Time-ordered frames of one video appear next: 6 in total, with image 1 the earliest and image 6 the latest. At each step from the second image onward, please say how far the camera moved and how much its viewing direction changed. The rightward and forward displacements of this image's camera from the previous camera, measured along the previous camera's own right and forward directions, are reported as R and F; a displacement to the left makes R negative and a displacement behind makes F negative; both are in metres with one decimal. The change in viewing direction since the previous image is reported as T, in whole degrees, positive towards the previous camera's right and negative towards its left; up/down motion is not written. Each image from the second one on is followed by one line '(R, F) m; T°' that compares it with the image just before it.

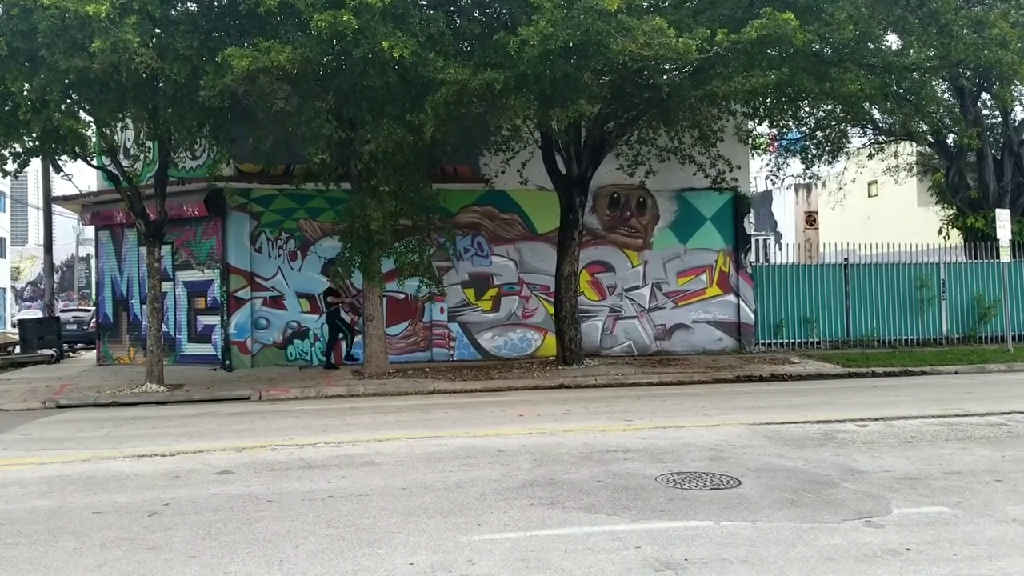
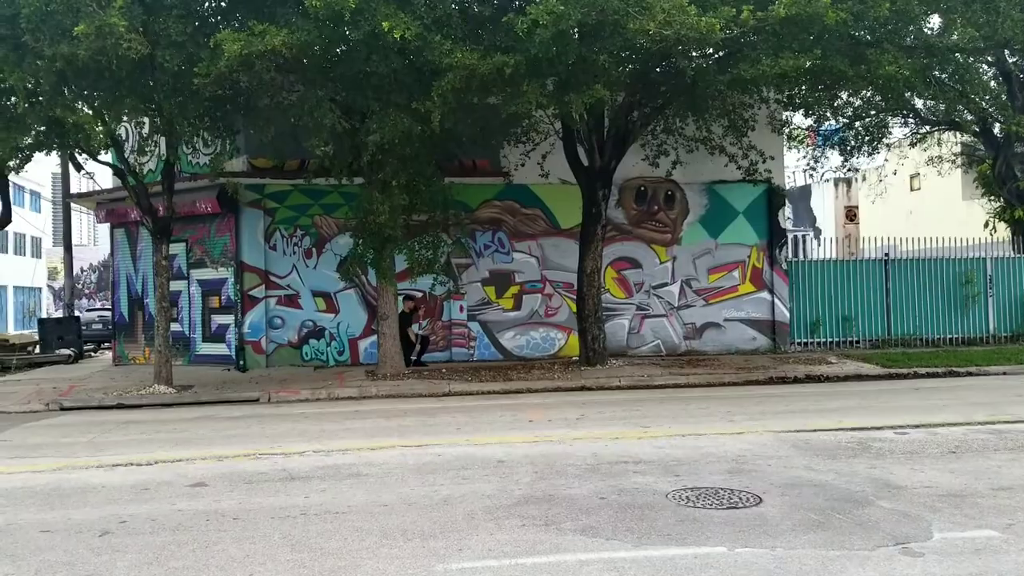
(+0.3, +0.7) m; -2°
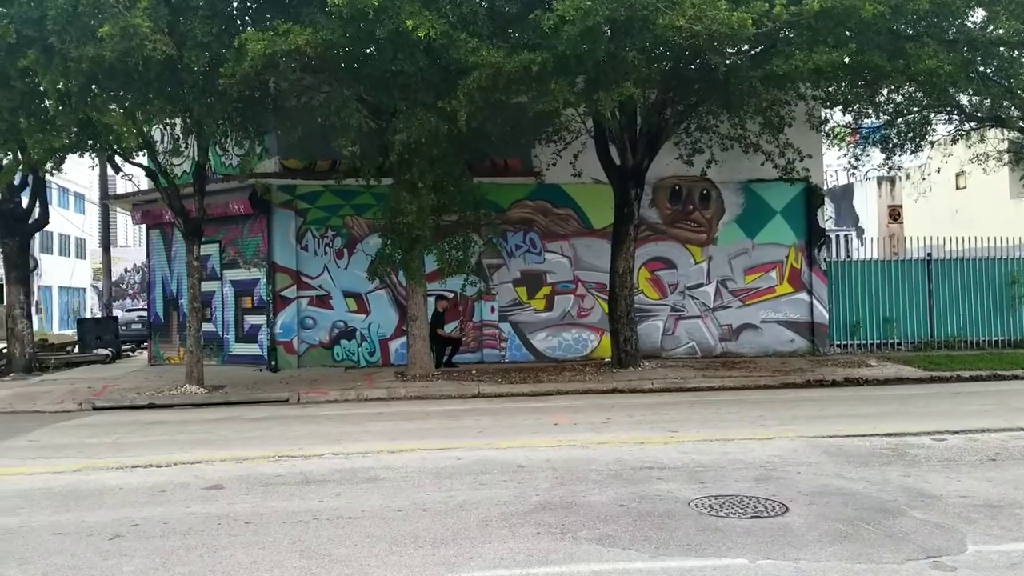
(+0.1, +0.2) m; -3°
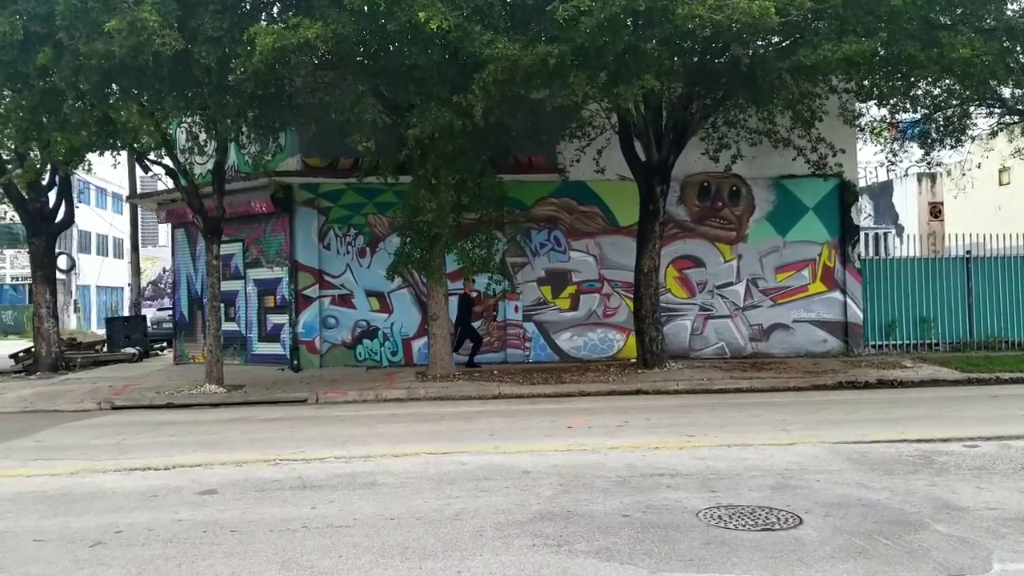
(+0.2, +0.3) m; -2°
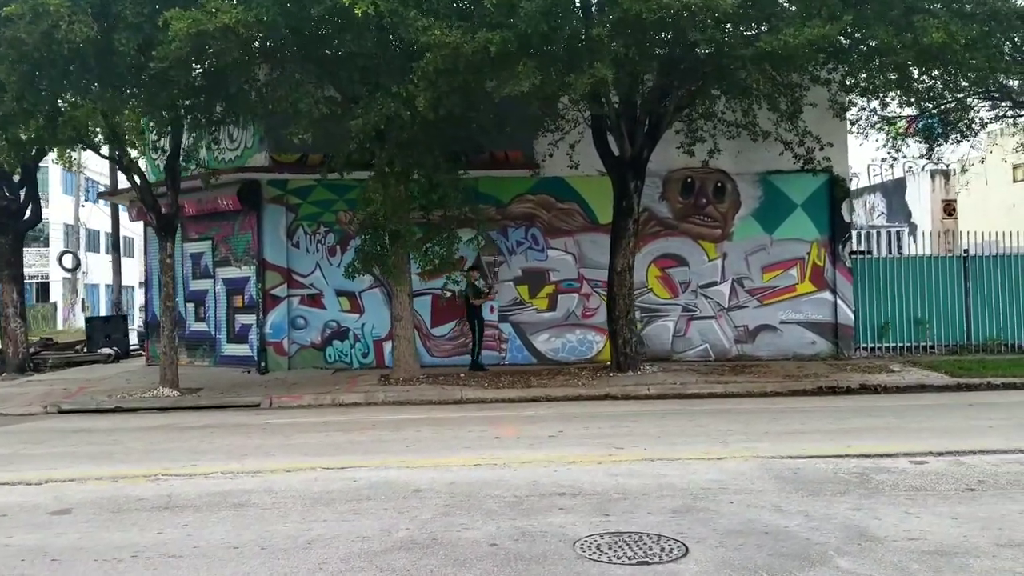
(+1.0, +0.6) m; -1°
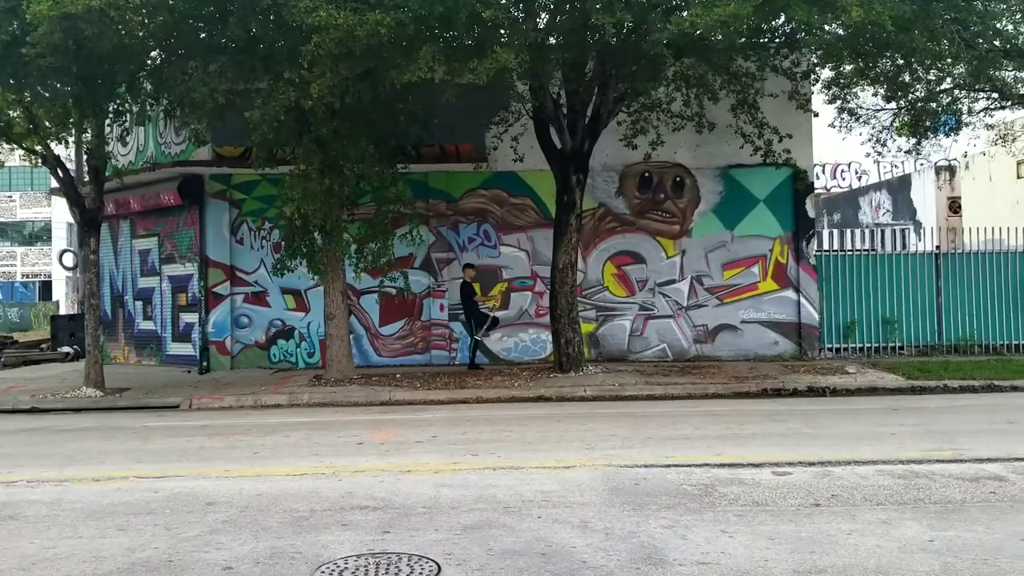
(+1.5, +0.5) m; -2°
